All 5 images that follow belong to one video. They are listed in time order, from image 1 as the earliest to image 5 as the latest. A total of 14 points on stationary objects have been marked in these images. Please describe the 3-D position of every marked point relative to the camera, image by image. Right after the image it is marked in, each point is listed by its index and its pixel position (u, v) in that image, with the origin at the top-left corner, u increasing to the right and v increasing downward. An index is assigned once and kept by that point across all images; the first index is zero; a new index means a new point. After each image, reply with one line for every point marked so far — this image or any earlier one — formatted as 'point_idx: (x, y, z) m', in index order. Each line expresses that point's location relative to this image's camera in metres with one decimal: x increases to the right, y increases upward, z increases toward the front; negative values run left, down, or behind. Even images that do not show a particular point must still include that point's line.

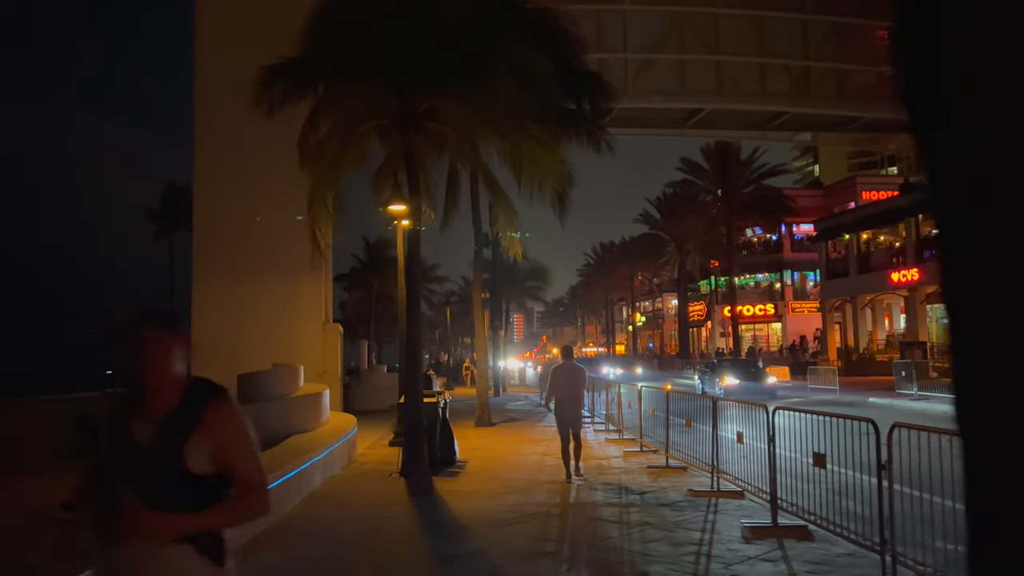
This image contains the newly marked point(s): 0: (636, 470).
0: (+1.7, -2.6, +11.5) m
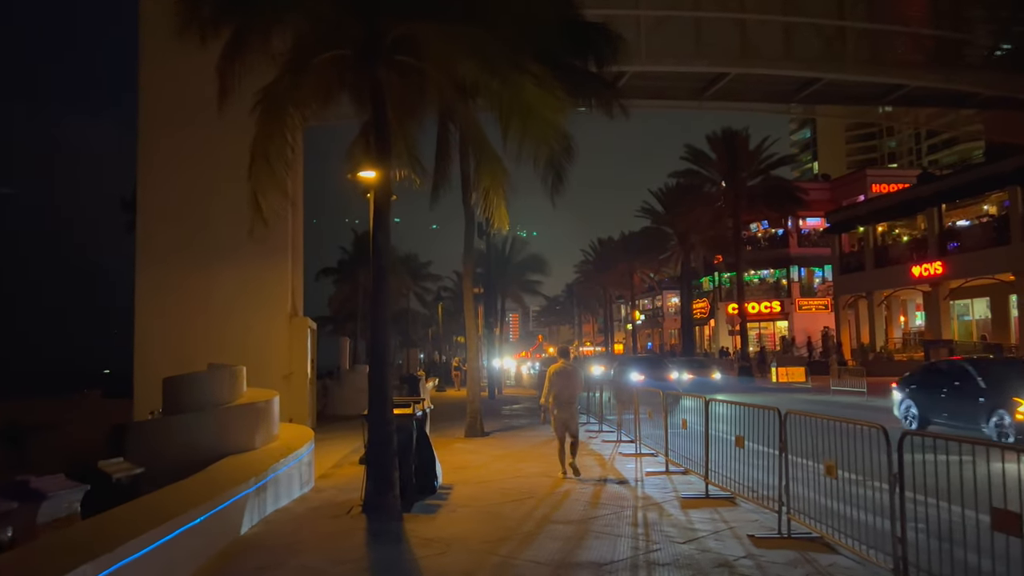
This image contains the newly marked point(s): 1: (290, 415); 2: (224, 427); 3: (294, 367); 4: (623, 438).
0: (+1.7, -2.4, +9.0) m
1: (-4.3, -2.5, +15.6) m
2: (-3.4, -1.6, +9.4) m
3: (-4.3, -1.5, +15.6) m
4: (+2.1, -2.8, +15.0) m
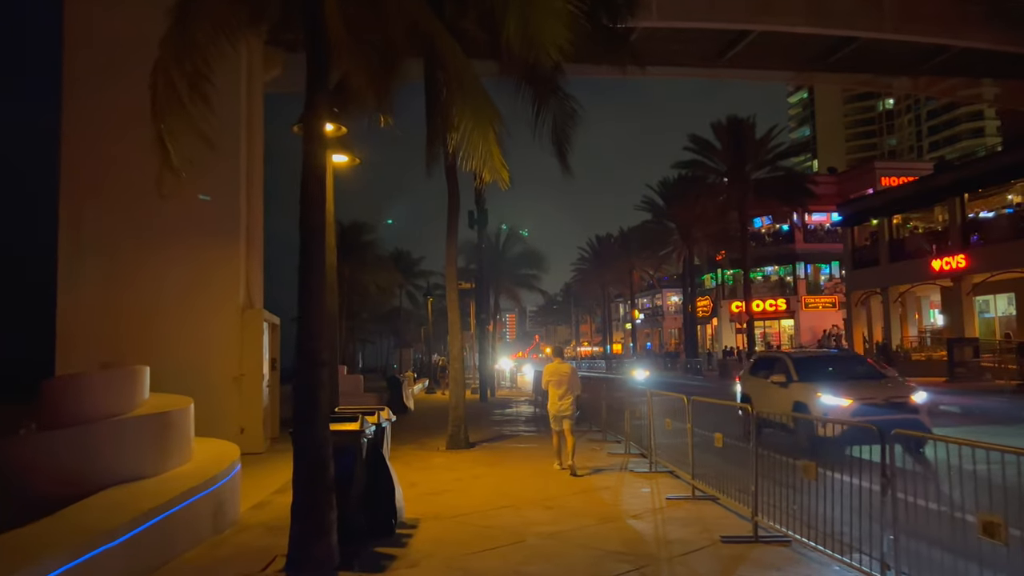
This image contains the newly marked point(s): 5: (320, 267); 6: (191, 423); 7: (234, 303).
0: (+1.6, -2.1, +6.7) m
1: (-4.5, -2.3, +13.3) m
2: (-3.5, -1.4, +7.0) m
3: (-4.4, -1.3, +13.3) m
4: (+1.9, -2.6, +12.7) m
5: (-1.5, +0.2, +6.3) m
6: (-3.1, -1.3, +7.9) m
7: (-4.6, -0.2, +13.2) m
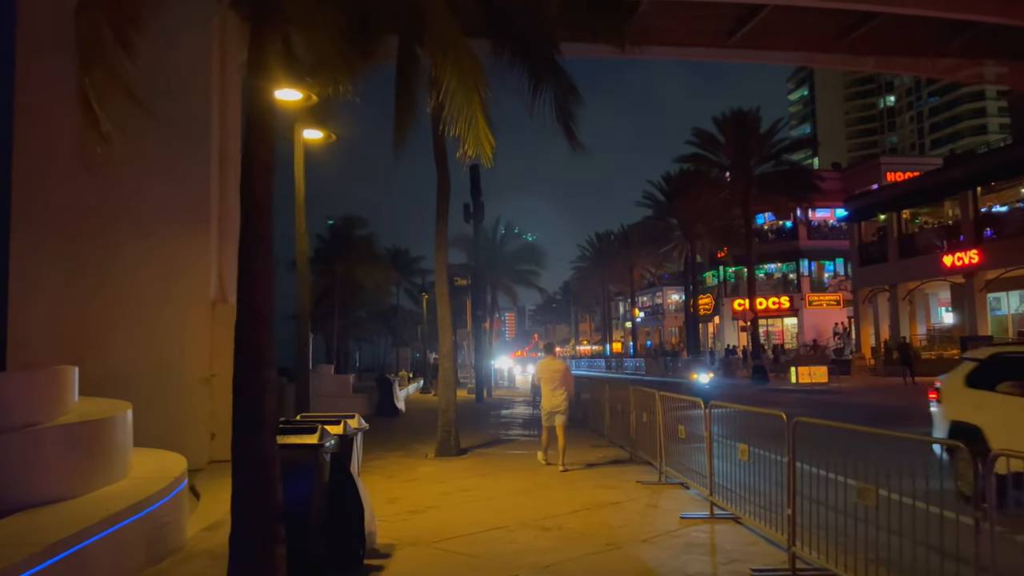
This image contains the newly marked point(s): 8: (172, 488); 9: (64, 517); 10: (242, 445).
0: (+1.5, -2.0, +5.6) m
1: (-4.6, -2.1, +12.2) m
2: (-3.6, -1.3, +5.9) m
3: (-4.5, -1.2, +12.2) m
4: (+1.8, -2.5, +11.6) m
5: (-1.6, +0.3, +5.2) m
6: (-3.2, -1.2, +6.8) m
7: (-4.7, -0.1, +12.1) m
8: (-2.8, -1.7, +6.6) m
9: (-3.1, -1.6, +5.6) m
10: (-1.6, -1.0, +4.9) m
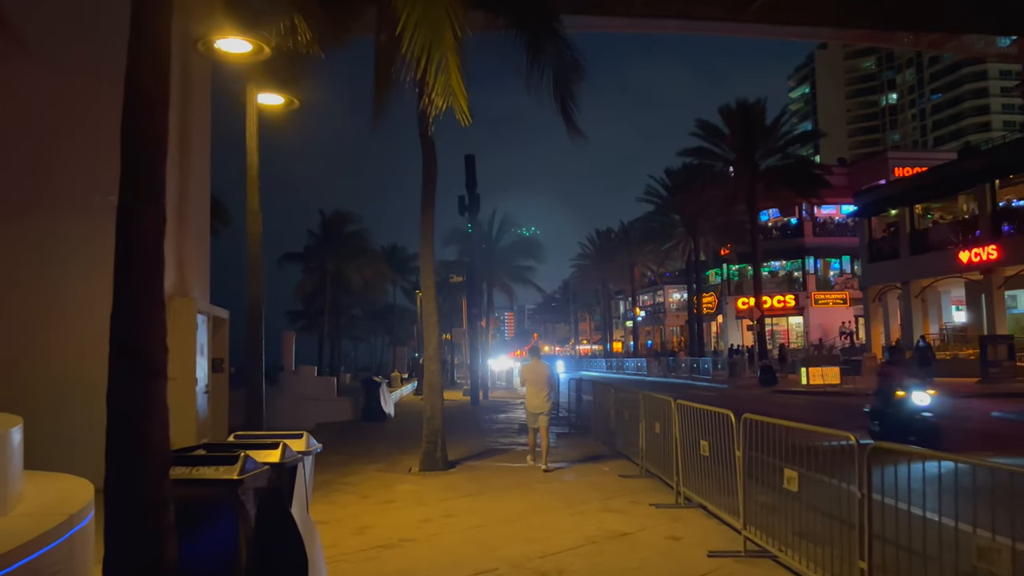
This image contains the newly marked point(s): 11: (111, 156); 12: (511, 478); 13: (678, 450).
0: (+1.4, -1.9, +4.2) m
1: (-4.6, -2.0, +10.8) m
2: (-3.7, -1.2, +4.6) m
3: (-4.6, -1.1, +10.8) m
4: (+1.8, -2.4, +10.3) m
5: (-1.7, +0.4, +3.8) m
6: (-3.3, -1.1, +5.4) m
7: (-4.8, 0.0, +10.7) m
8: (-2.9, -1.6, +5.2) m
9: (-3.2, -1.5, +4.2) m
10: (-1.7, -0.9, +3.5) m
11: (-5.5, +1.8, +10.6) m
12: (0.0, -2.4, +10.1) m
13: (+1.8, -1.7, +8.5) m
